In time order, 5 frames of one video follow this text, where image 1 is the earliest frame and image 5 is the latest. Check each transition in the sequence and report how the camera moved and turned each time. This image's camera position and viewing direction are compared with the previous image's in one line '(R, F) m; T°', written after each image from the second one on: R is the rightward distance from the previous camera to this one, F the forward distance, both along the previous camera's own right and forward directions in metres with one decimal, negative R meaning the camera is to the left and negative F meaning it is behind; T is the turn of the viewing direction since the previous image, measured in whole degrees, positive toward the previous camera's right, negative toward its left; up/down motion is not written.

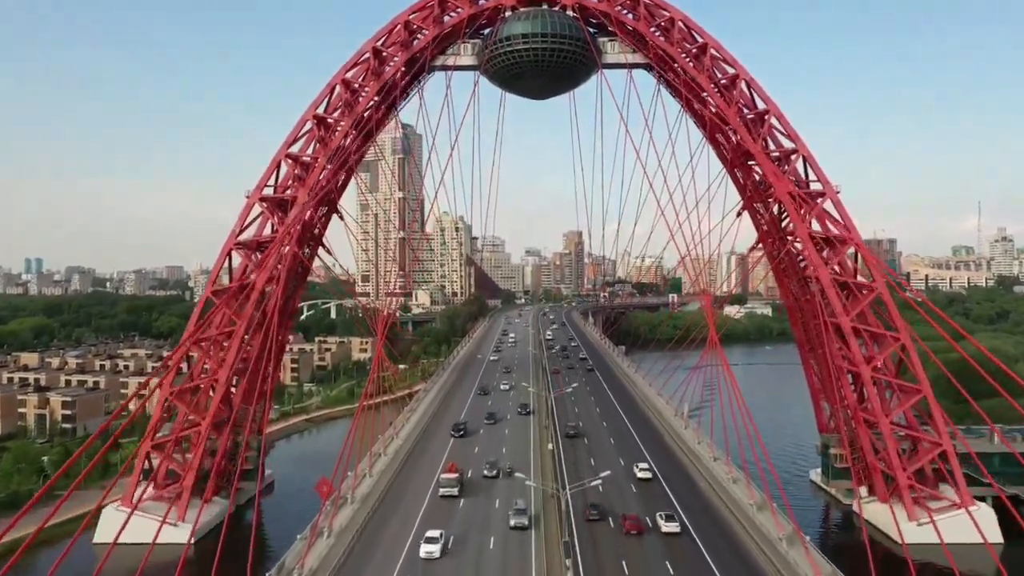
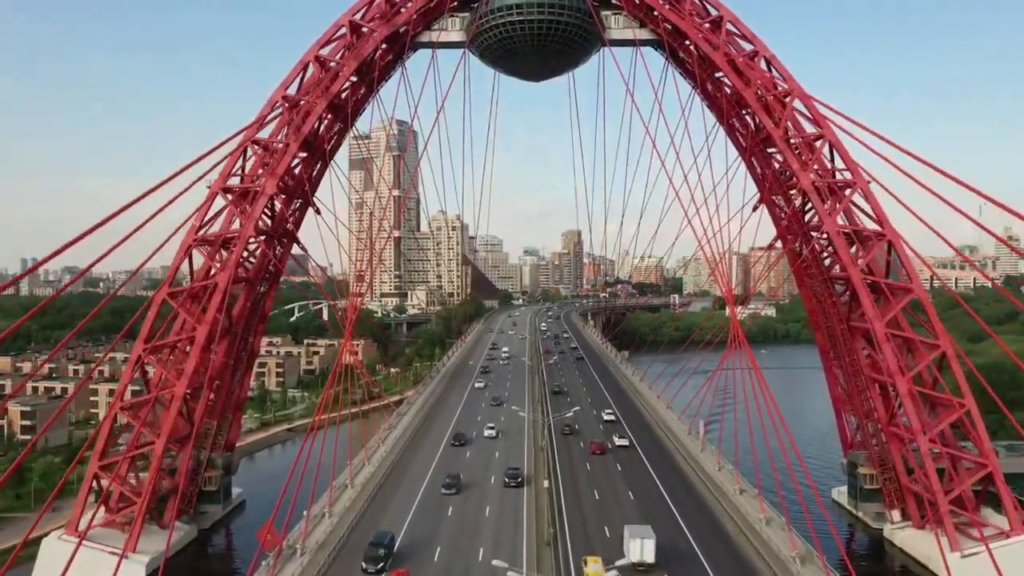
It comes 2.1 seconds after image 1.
(+0.2, +2.2) m; 0°
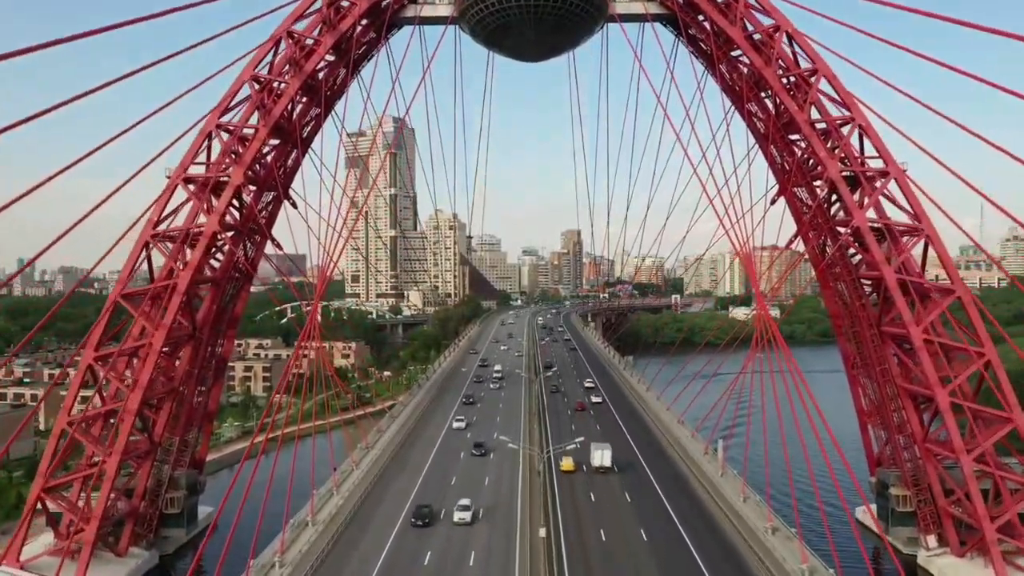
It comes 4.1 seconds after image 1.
(+0.1, +1.9) m; 0°
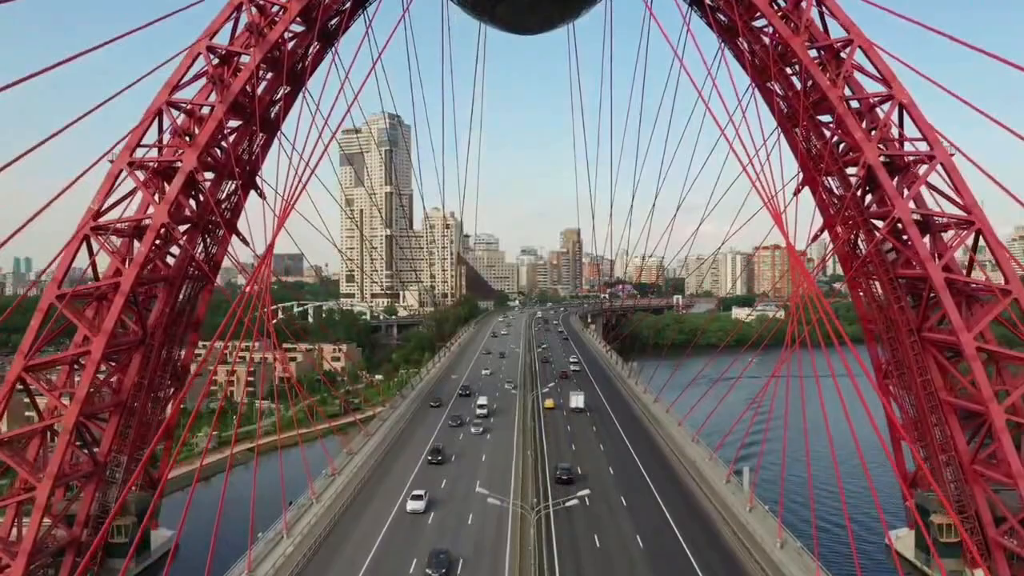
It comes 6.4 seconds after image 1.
(+0.2, +2.1) m; 0°
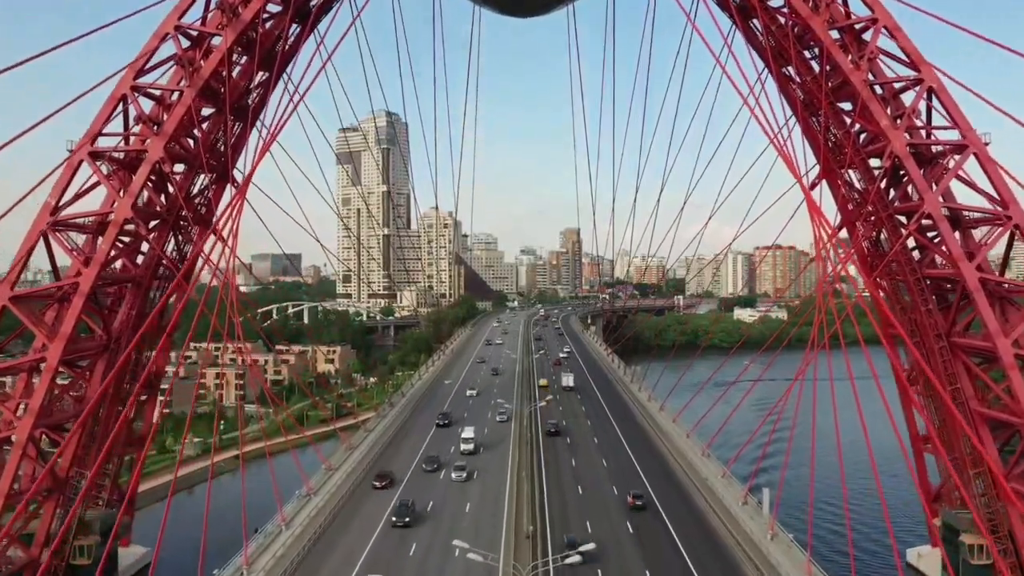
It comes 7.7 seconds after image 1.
(+0.1, +1.2) m; 0°
